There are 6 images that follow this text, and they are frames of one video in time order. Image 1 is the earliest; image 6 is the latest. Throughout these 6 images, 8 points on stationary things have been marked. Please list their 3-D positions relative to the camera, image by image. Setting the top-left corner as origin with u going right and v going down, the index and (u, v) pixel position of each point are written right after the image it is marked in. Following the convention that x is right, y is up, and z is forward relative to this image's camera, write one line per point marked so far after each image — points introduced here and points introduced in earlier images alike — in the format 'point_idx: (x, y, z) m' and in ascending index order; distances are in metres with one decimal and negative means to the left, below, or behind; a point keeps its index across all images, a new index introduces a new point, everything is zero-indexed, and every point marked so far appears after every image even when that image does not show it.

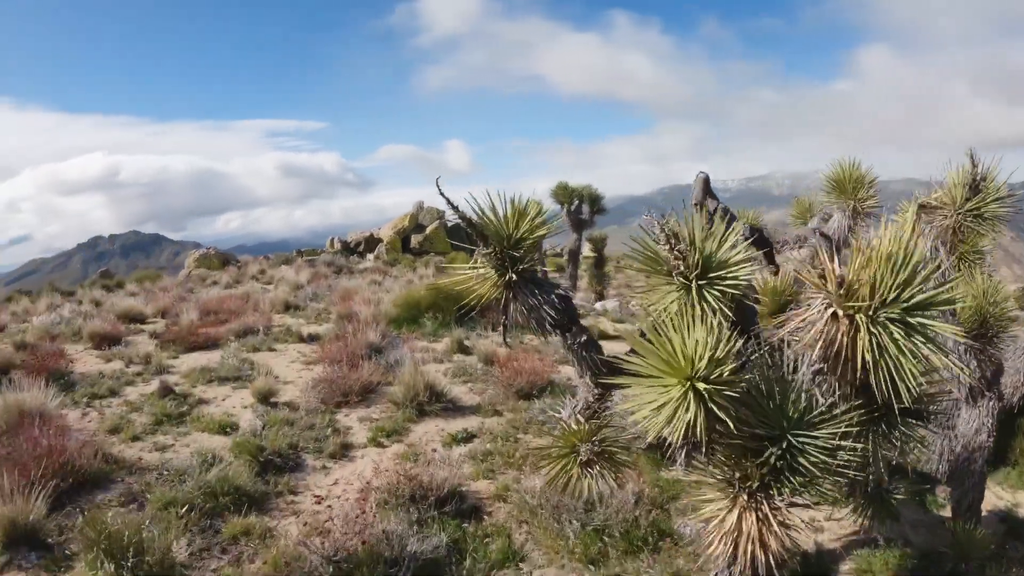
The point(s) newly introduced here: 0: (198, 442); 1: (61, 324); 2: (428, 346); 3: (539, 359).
0: (-1.9, -0.9, +6.1) m
1: (-7.1, -0.6, +16.0) m
2: (-0.9, -0.6, +10.6) m
3: (+0.2, -0.7, +9.4) m
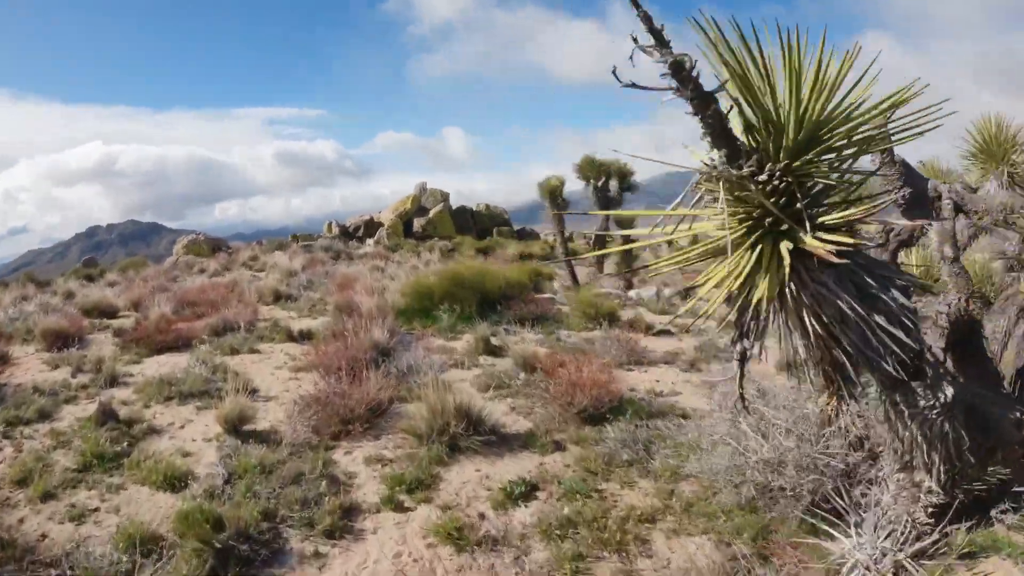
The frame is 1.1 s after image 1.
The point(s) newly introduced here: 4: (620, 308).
0: (-1.5, -0.9, +4.1) m
1: (-6.8, -0.4, +14.0) m
2: (-0.5, -0.5, +8.6) m
3: (+0.6, -0.6, +7.4) m
4: (+1.2, -0.2, +11.5) m
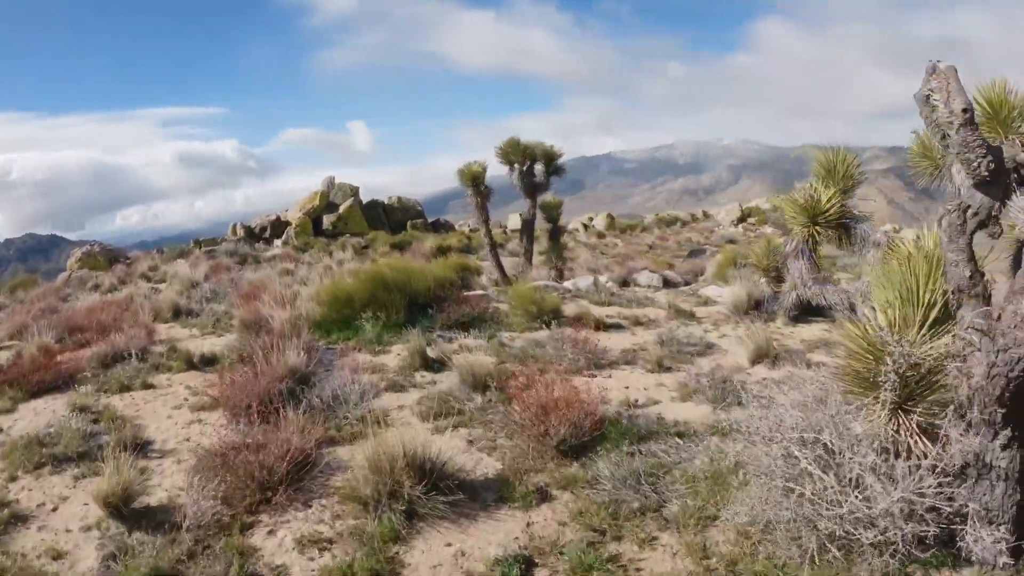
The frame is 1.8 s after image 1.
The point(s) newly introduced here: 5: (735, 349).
0: (-1.6, -1.0, +2.9) m
1: (-7.6, -0.9, +12.2) m
2: (-1.0, -0.5, +7.4) m
3: (+0.2, -0.6, +6.4) m
4: (+0.5, -0.2, +10.4) m
5: (+1.9, -0.5, +8.8) m
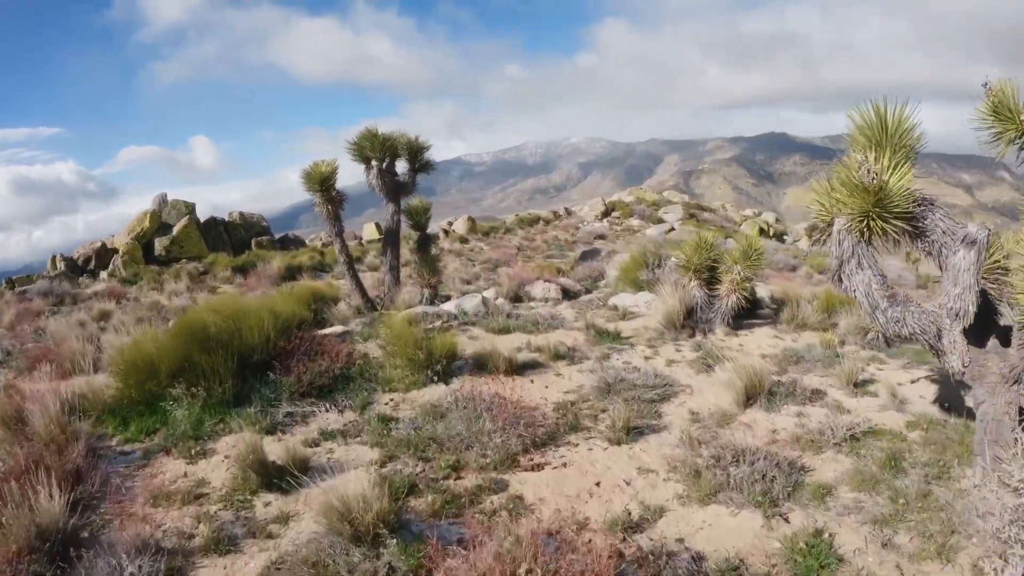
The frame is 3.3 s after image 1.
0: (-1.3, -1.4, +0.2) m
1: (-8.7, -1.8, +8.6) m
2: (-1.5, -0.9, +4.7) m
3: (-0.1, -0.8, +3.9) m
4: (-0.5, -0.4, +7.9) m
5: (+1.2, -0.6, +6.5) m
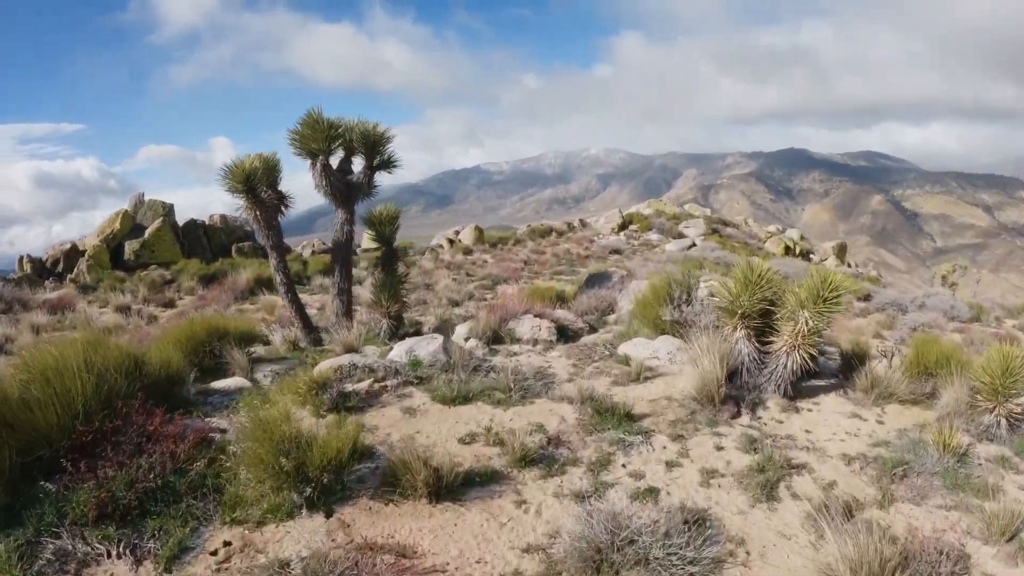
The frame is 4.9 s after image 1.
0: (-1.8, -1.5, -2.5) m
1: (-8.9, -1.9, +6.0) m
2: (-1.8, -1.1, +2.0) m
3: (-0.4, -1.0, +1.1) m
4: (-0.7, -0.7, +5.2) m
5: (+0.9, -0.9, +3.7) m
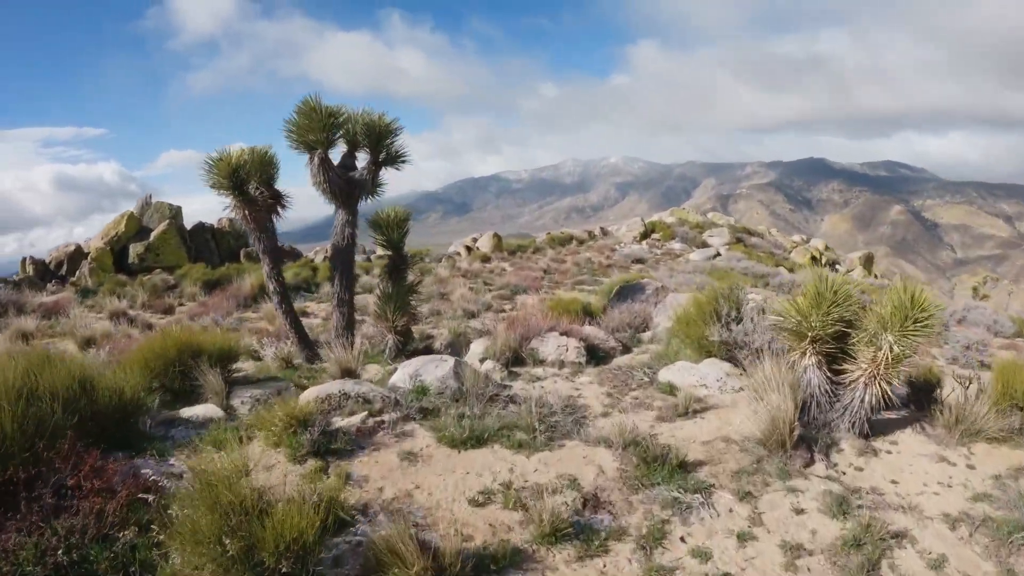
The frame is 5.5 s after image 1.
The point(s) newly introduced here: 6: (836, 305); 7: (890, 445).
0: (-1.8, -1.5, -3.6) m
1: (-8.8, -1.8, +5.0) m
2: (-1.7, -1.1, +0.9) m
3: (-0.4, -1.1, 0.0) m
4: (-0.6, -0.7, +4.1) m
5: (+1.0, -1.0, +2.6) m
6: (+1.7, -0.1, +5.7) m
7: (+2.3, -1.0, +6.3) m
